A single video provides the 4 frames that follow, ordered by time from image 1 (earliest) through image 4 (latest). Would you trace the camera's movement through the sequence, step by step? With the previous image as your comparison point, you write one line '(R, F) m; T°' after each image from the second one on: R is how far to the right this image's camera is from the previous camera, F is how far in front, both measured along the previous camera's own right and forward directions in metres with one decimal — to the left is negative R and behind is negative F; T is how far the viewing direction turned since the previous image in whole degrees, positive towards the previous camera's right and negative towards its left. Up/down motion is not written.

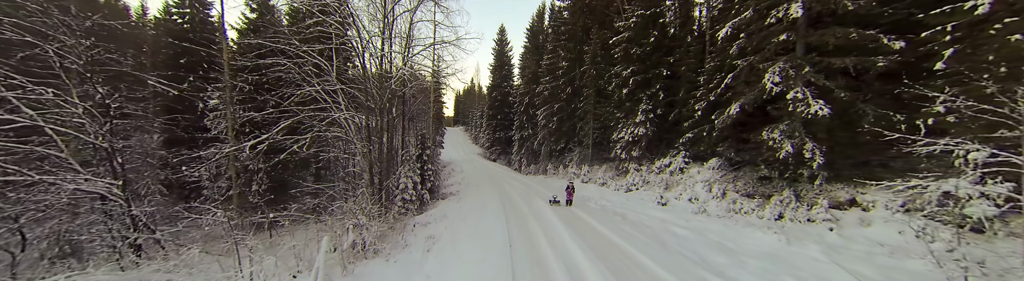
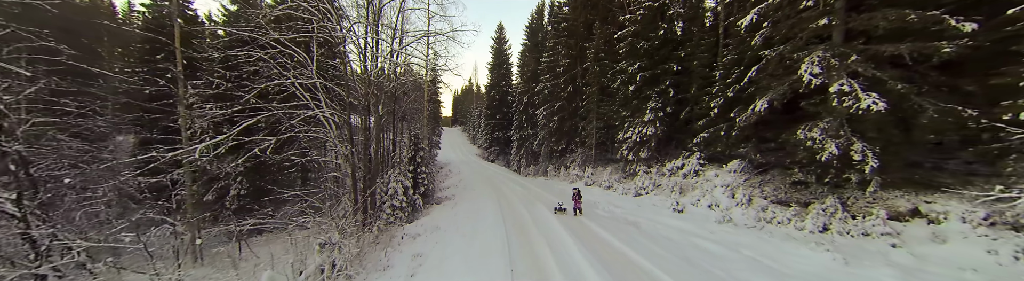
(0.0, +0.9) m; 0°
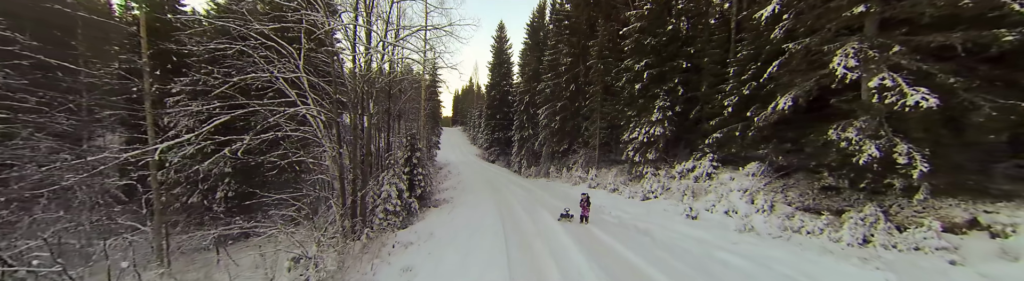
(0.0, +0.6) m; 0°
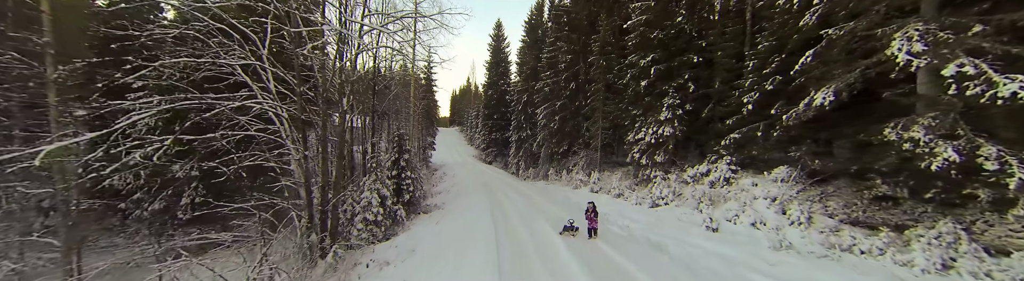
(+0.1, +1.0) m; 0°
